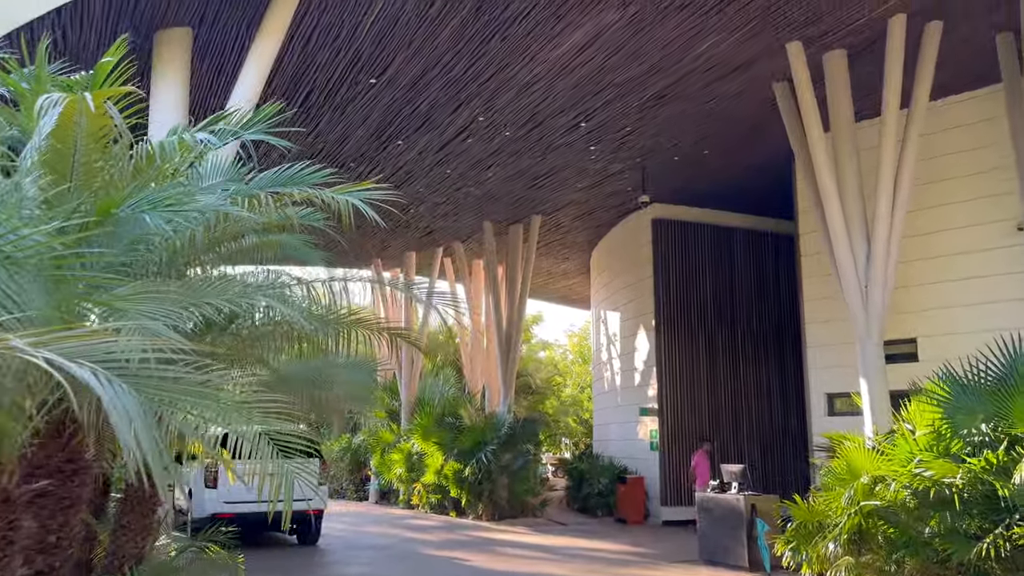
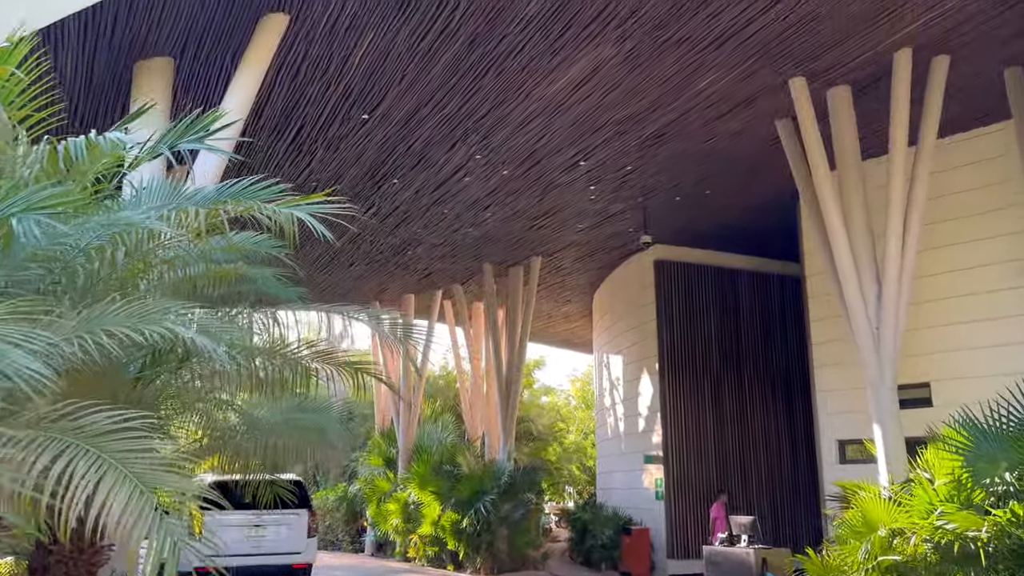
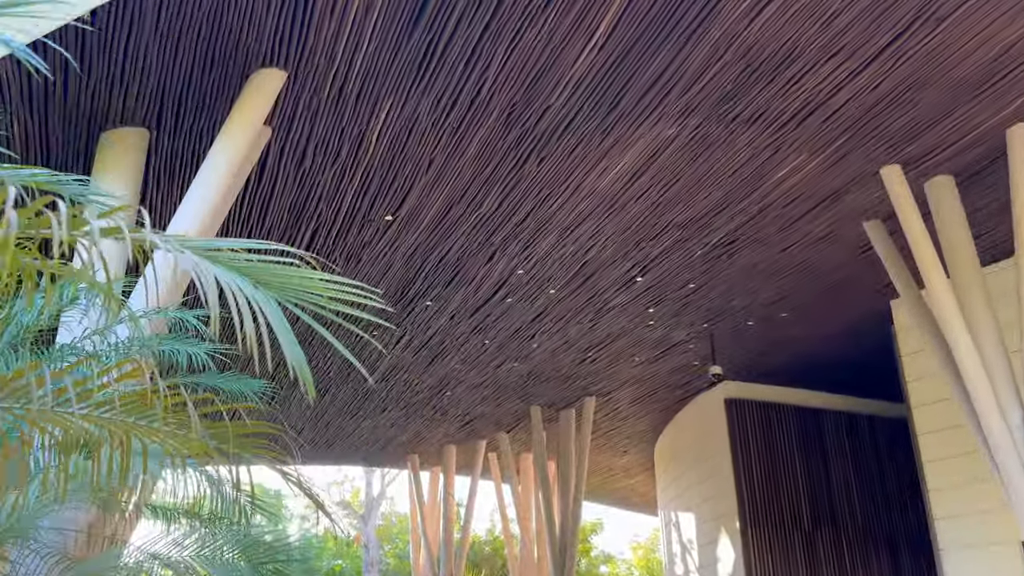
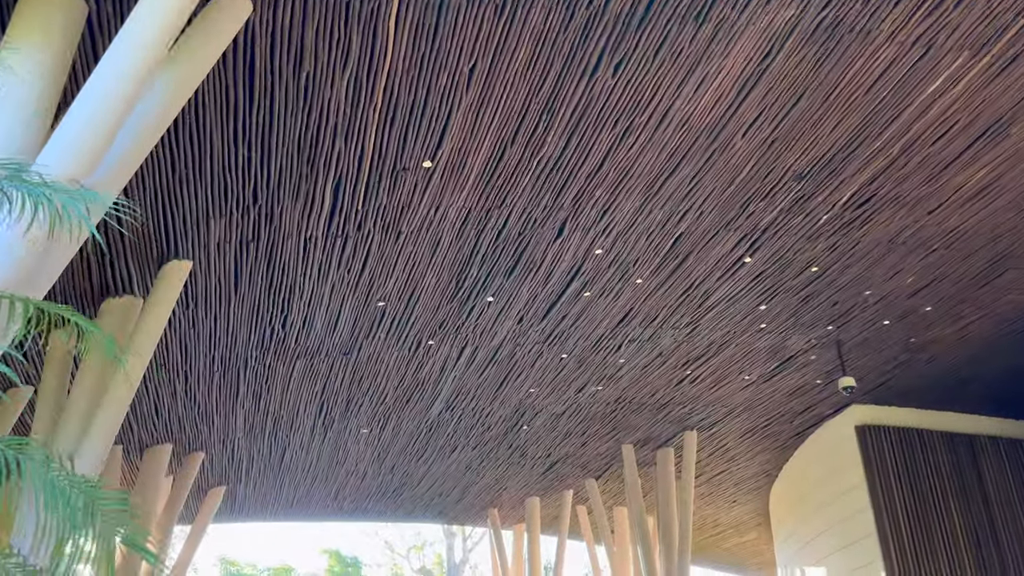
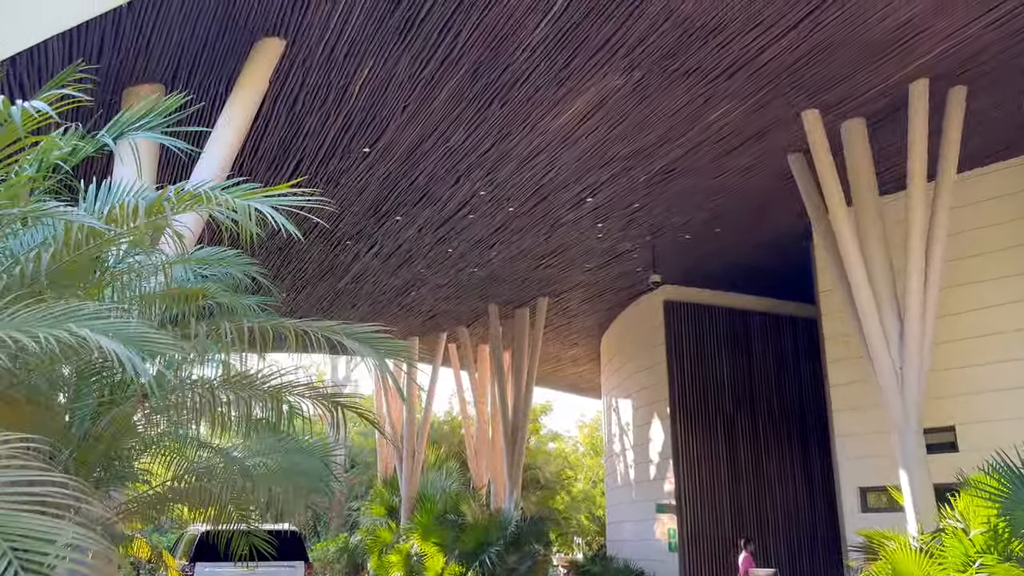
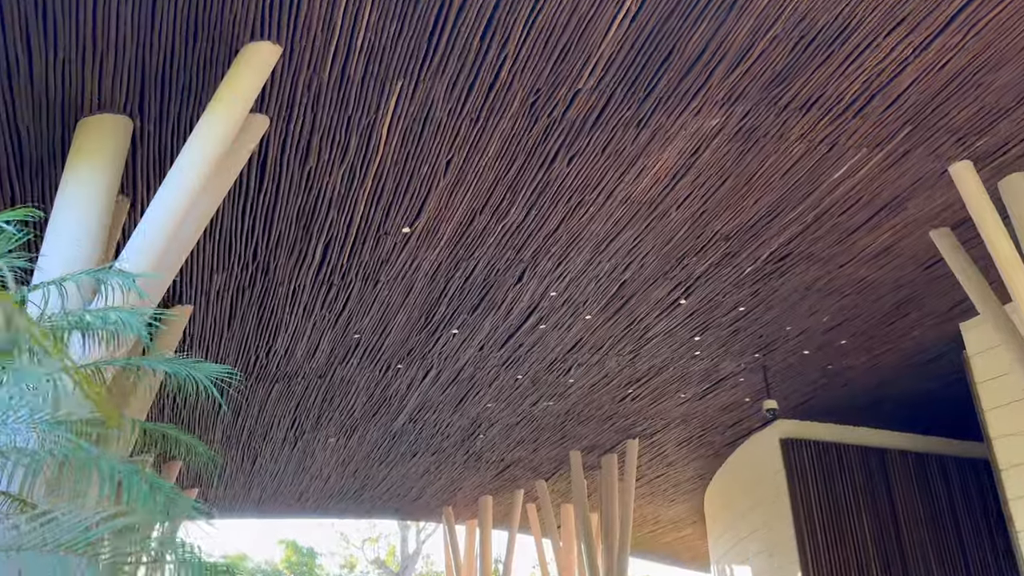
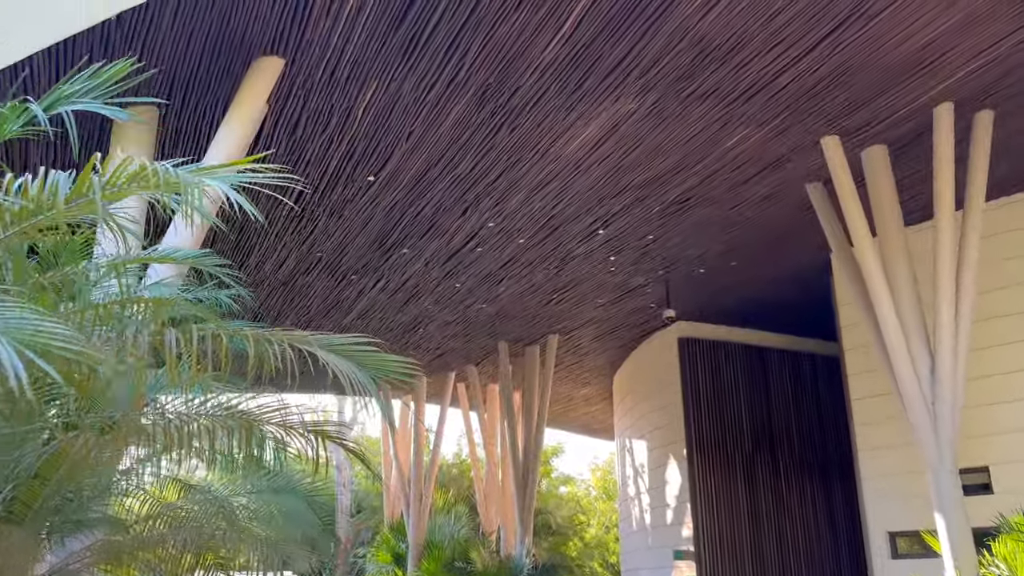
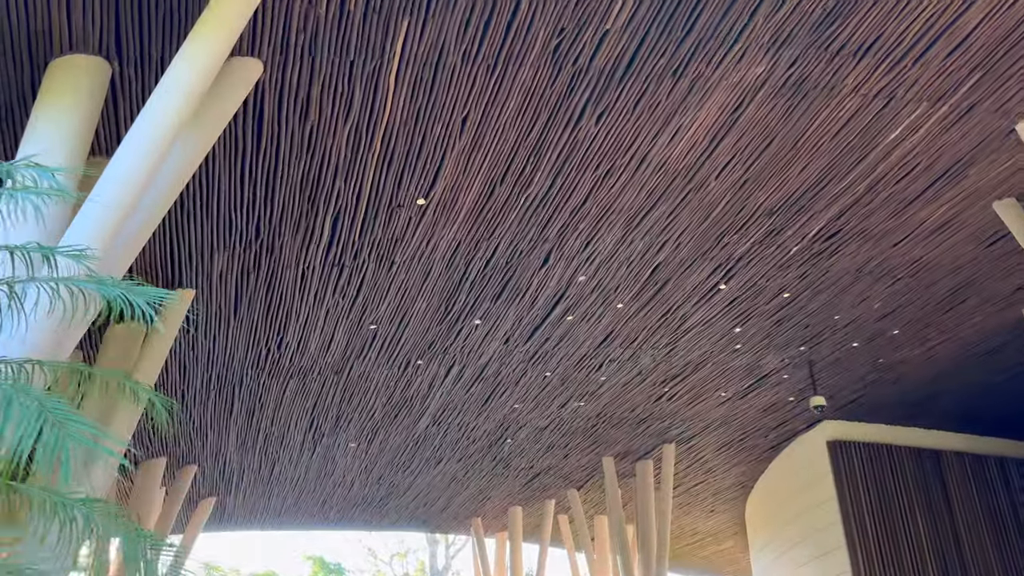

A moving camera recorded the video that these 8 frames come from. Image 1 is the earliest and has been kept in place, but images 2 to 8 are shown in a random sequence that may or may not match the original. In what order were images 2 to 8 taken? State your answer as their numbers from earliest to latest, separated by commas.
2, 5, 7, 3, 6, 8, 4
